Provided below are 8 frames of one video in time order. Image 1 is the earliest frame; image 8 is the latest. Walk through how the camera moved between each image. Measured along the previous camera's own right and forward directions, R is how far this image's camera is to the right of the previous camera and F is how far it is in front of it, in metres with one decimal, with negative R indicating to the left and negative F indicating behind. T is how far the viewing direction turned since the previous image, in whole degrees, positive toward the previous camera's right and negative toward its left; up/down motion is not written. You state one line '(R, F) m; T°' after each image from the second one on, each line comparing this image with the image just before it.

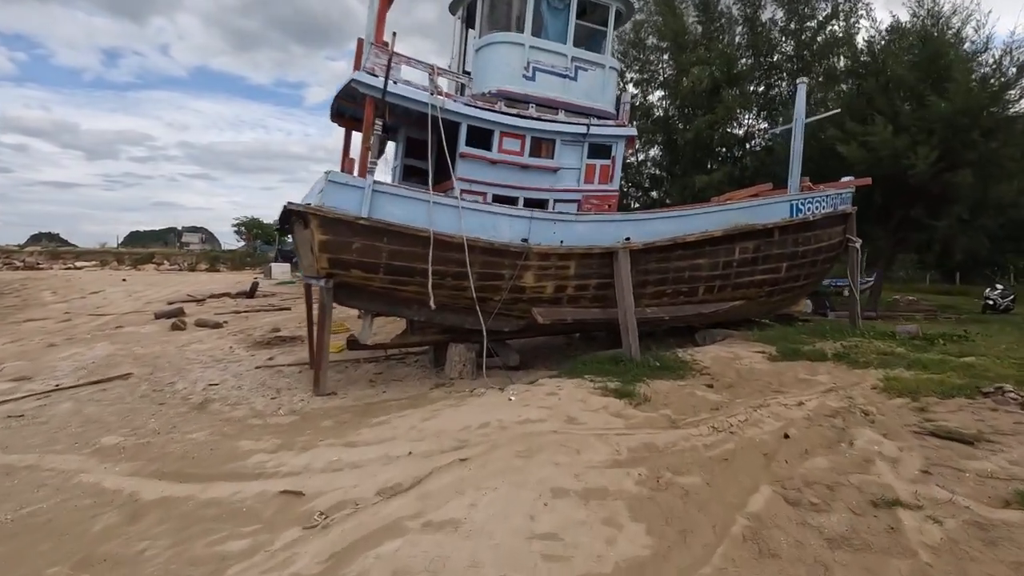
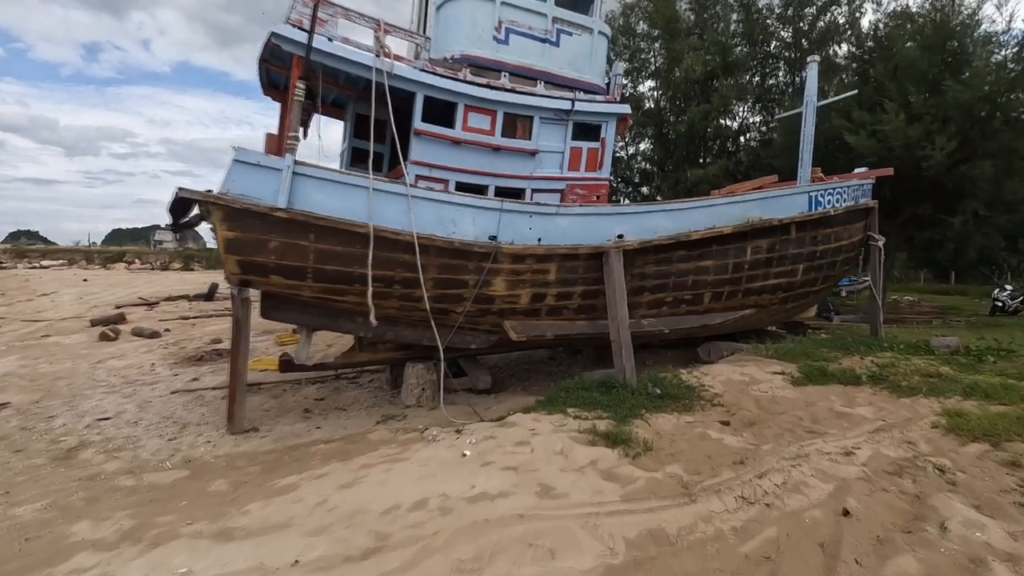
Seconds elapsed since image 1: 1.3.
(+0.3, +1.5) m; +1°
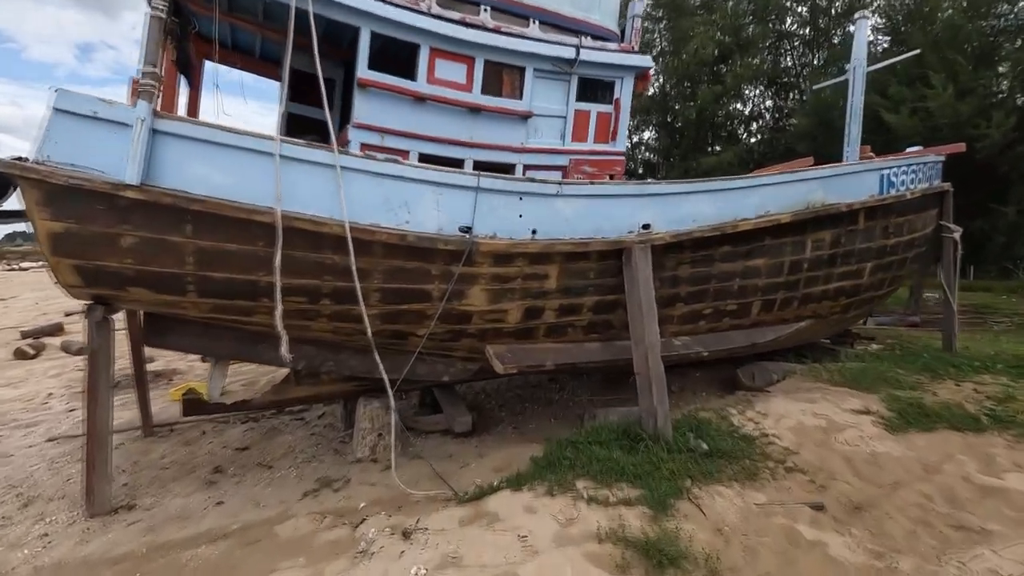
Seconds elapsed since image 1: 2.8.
(+0.1, +1.8) m; 0°
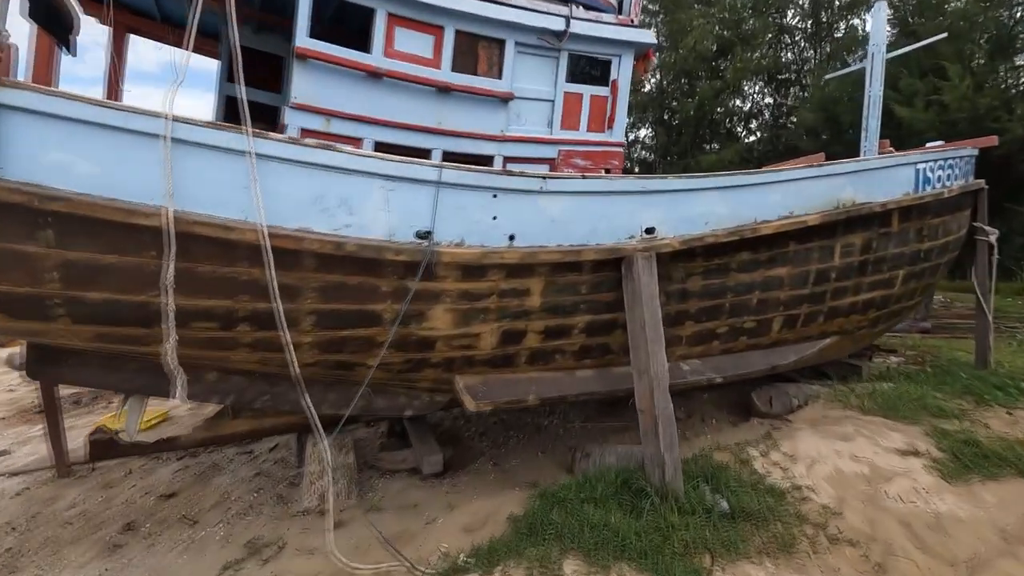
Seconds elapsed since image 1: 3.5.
(+0.1, +0.9) m; 0°
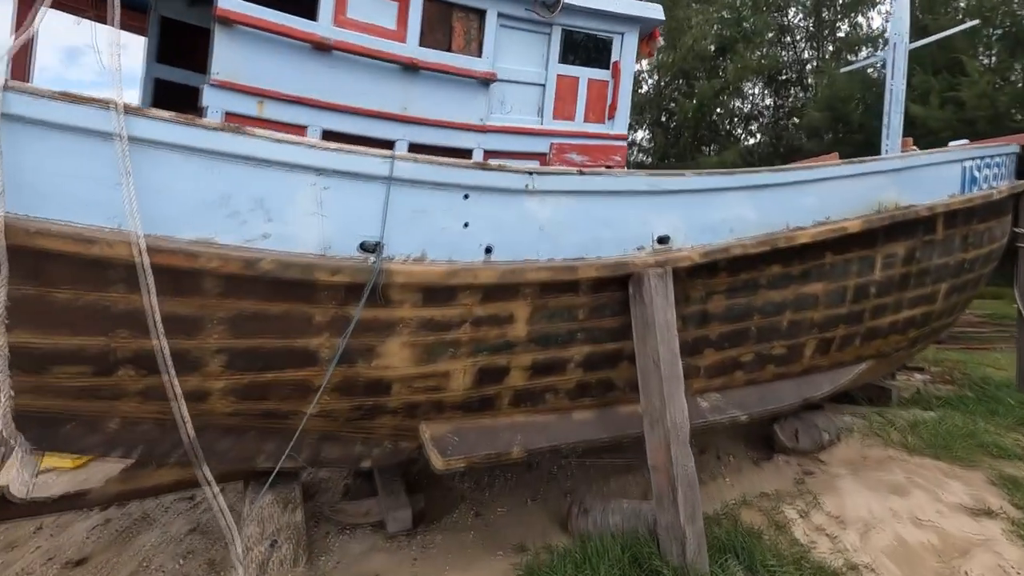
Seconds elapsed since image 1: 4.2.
(+0.1, +0.8) m; 0°
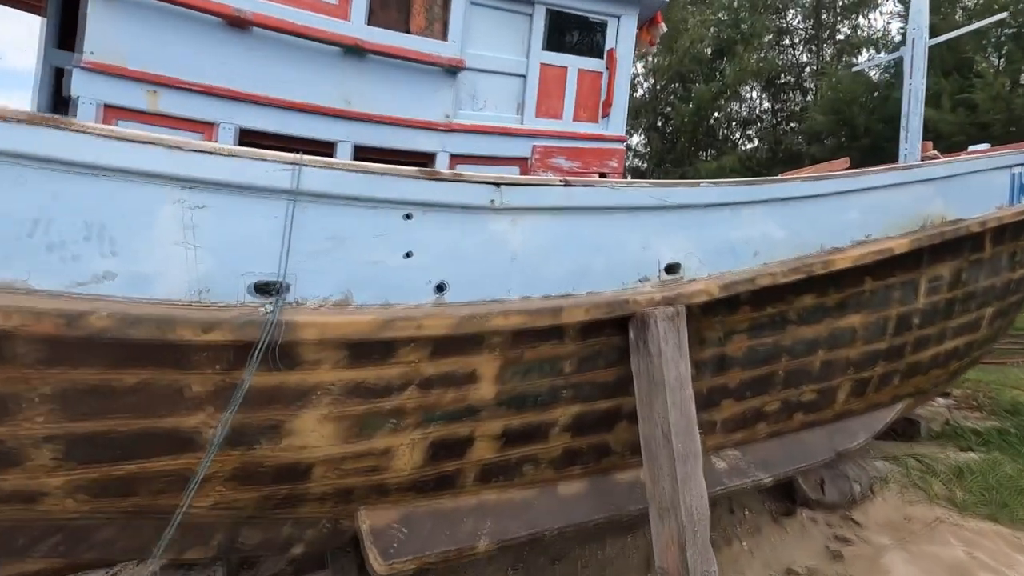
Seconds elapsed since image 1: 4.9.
(+0.1, +0.7) m; 0°
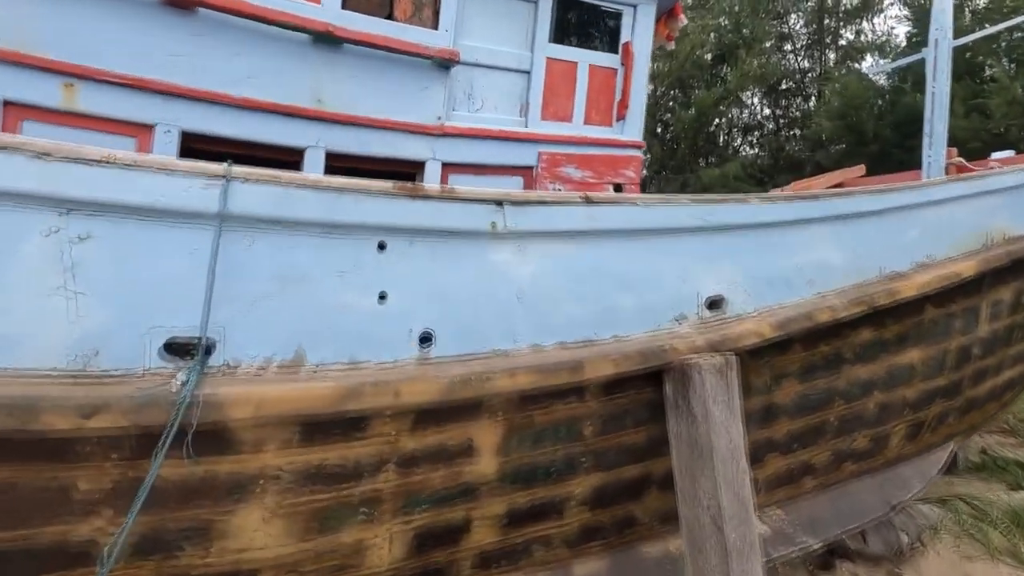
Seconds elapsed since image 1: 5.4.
(0.0, +0.5) m; 0°
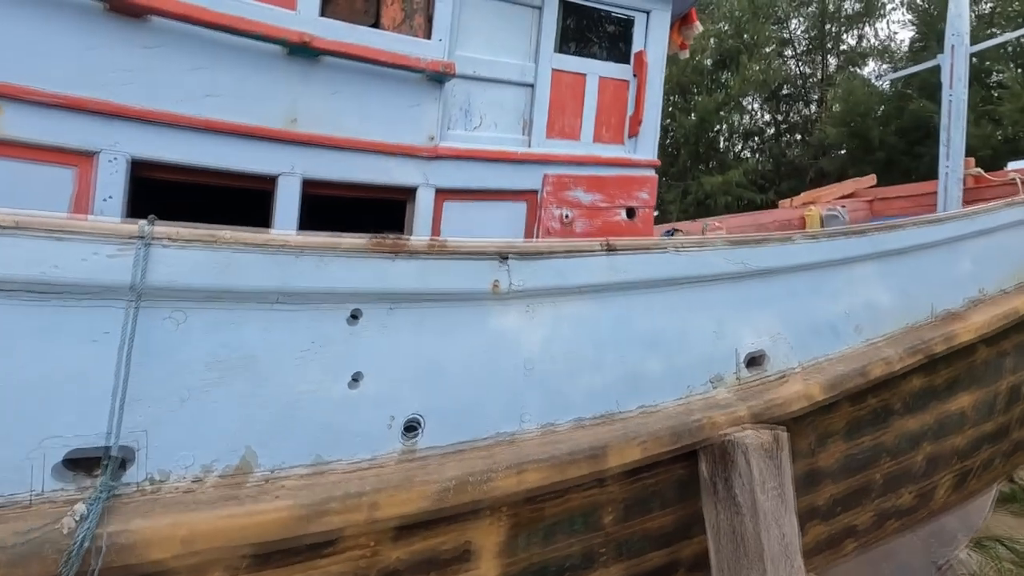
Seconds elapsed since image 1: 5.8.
(0.0, +0.3) m; 0°
